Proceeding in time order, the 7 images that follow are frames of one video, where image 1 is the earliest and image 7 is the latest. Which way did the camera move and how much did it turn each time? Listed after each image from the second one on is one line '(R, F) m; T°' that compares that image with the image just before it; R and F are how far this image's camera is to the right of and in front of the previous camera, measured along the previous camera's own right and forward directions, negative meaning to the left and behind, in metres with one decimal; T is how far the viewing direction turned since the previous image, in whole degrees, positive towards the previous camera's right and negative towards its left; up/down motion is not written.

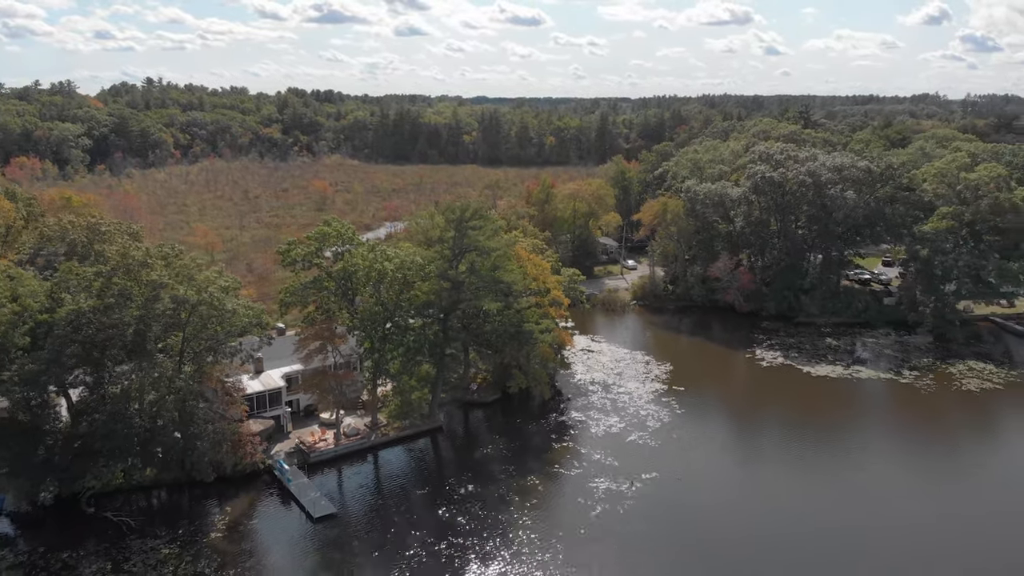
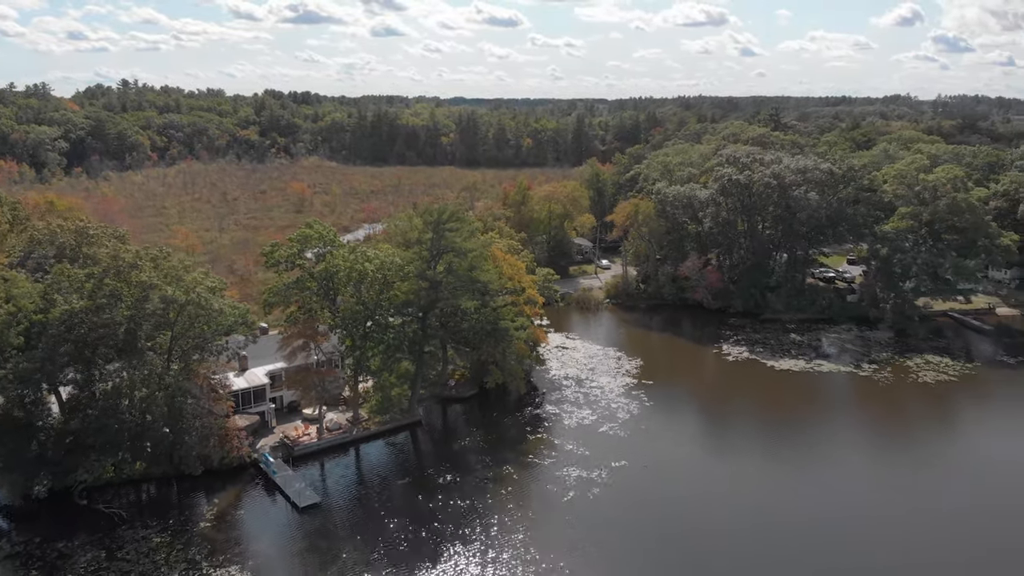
(+0.1, -0.8) m; +1°
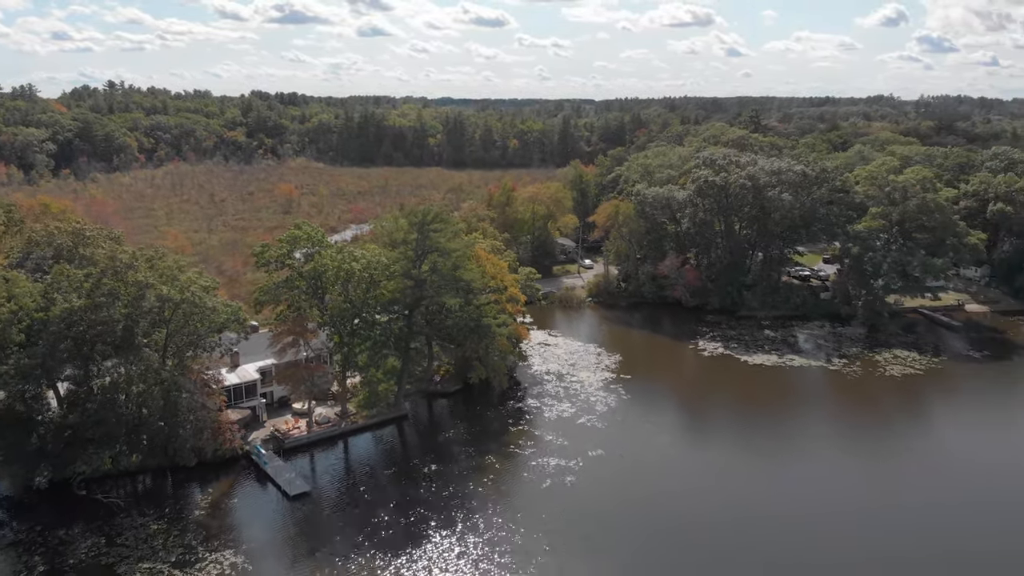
(+0.1, -0.8) m; +1°
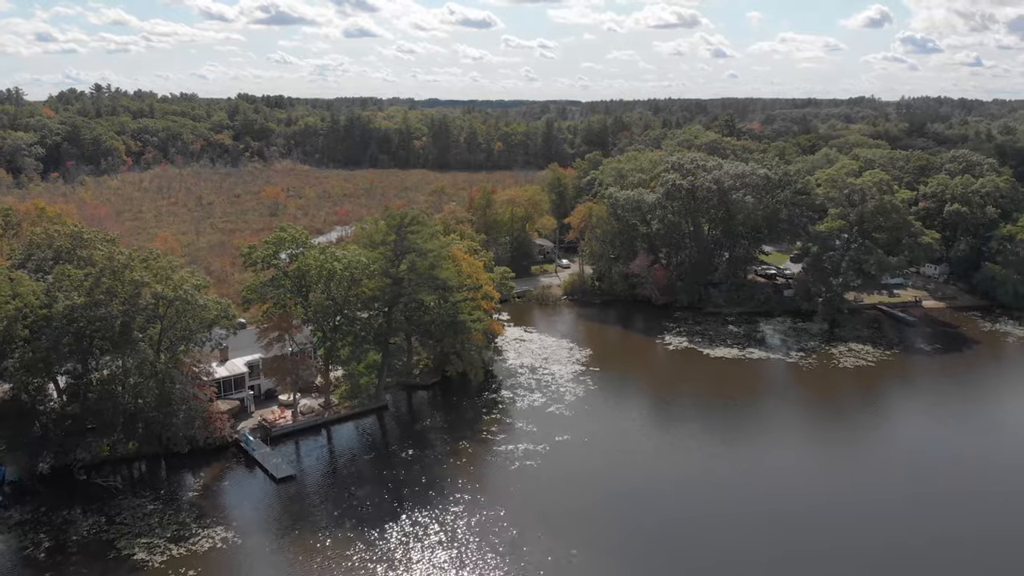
(+0.4, -1.4) m; +1°
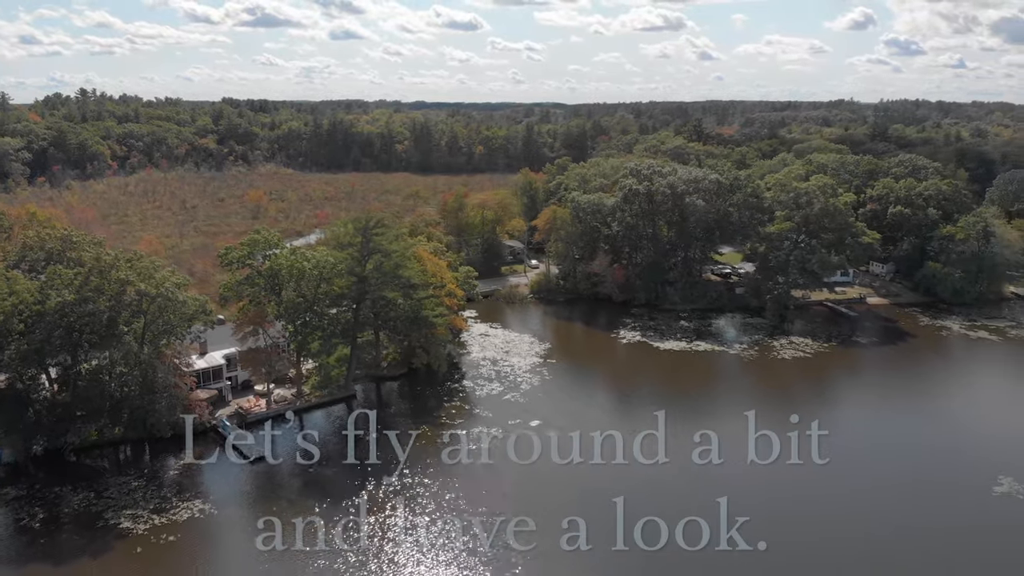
(+0.8, -1.9) m; +1°
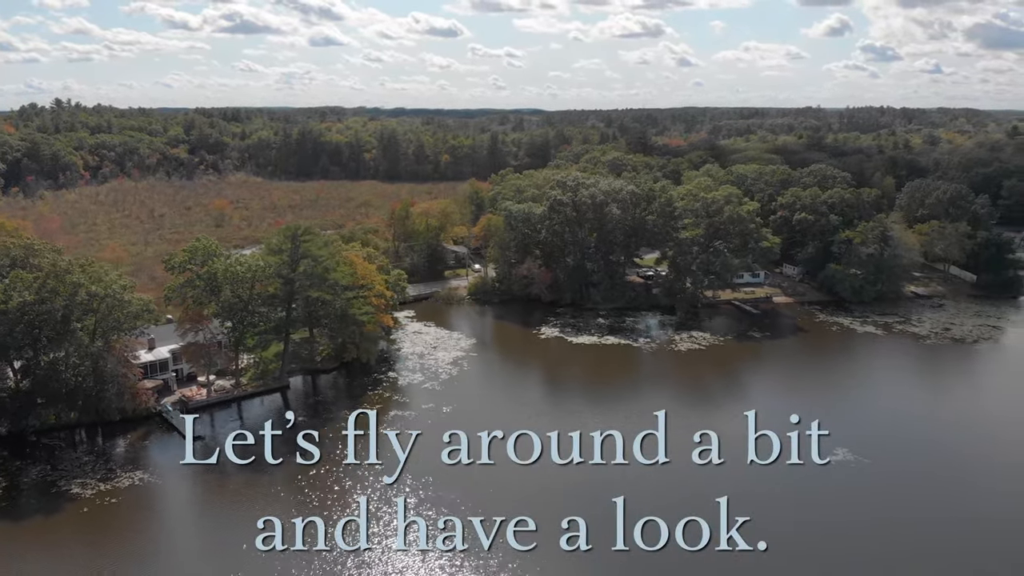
(+2.0, -3.1) m; +1°
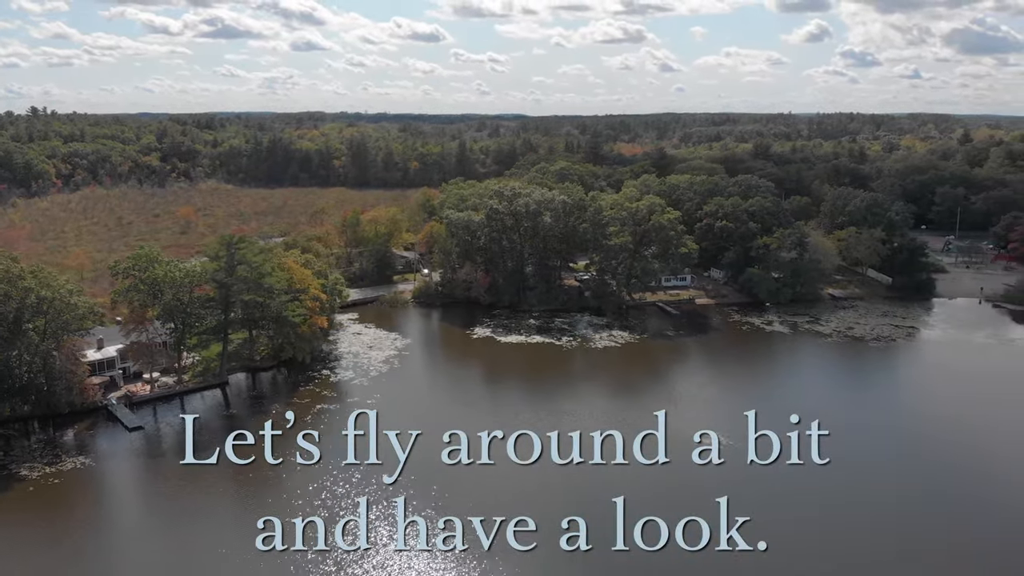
(+2.1, -2.6) m; +1°
